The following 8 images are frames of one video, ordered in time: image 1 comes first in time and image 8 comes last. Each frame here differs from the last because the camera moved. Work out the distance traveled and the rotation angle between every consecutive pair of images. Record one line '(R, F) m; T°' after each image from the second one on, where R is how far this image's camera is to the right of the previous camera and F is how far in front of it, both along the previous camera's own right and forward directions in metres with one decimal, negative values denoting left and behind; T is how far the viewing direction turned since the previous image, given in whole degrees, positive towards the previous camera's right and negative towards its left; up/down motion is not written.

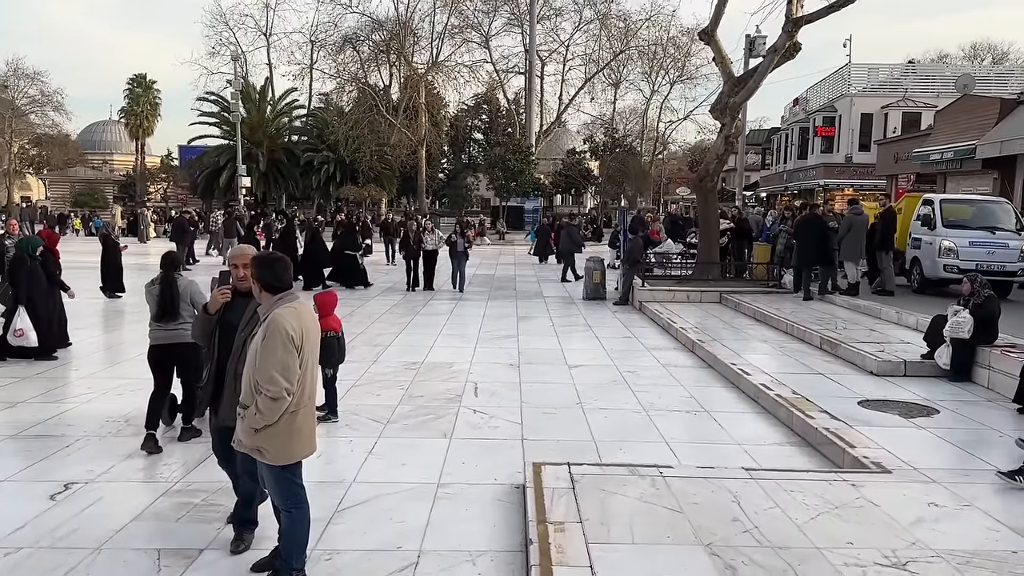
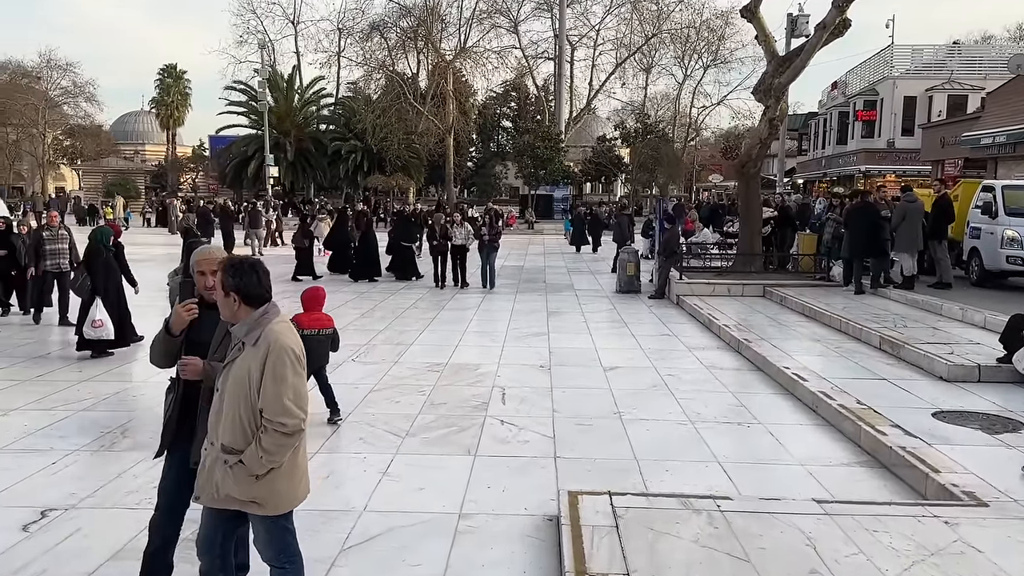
(0.0, +0.7) m; -2°
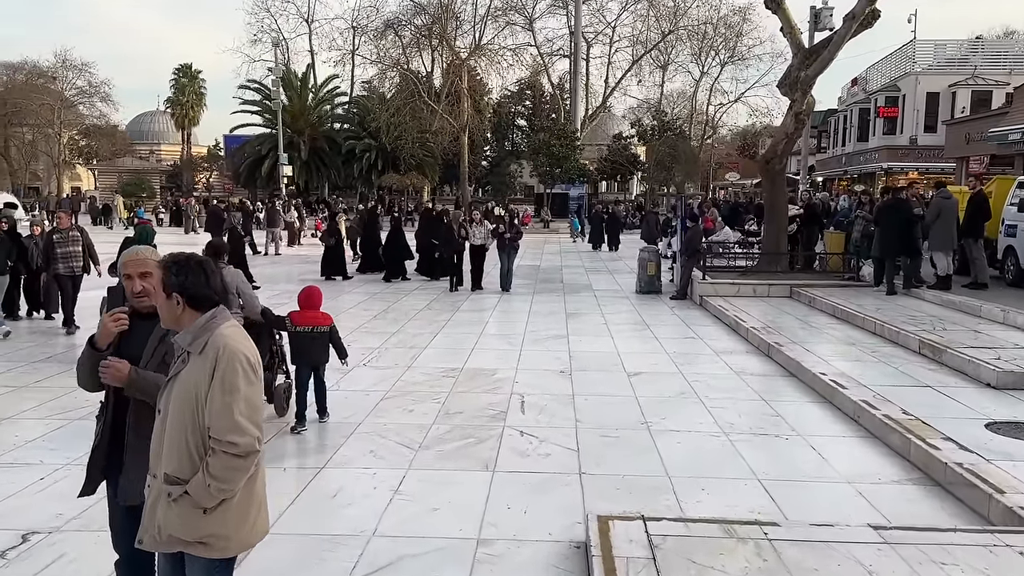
(0.0, +0.4) m; -1°
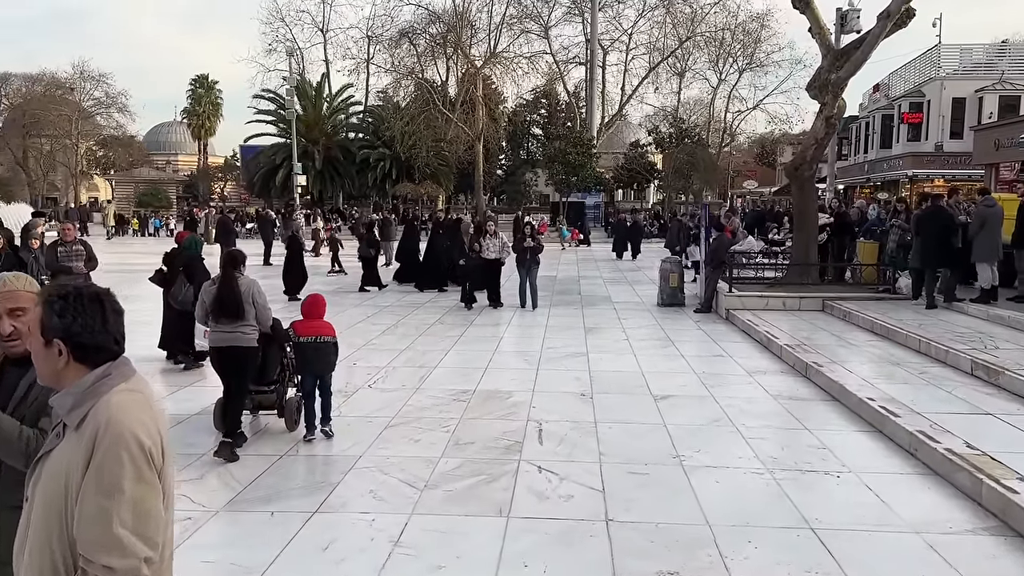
(0.0, +0.6) m; -1°
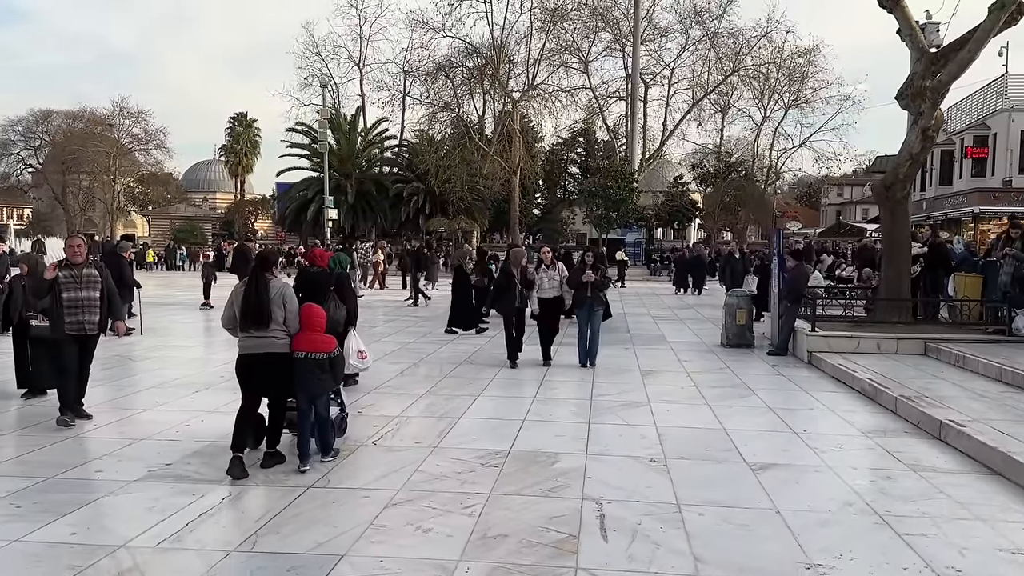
(-0.1, +1.8) m; -2°
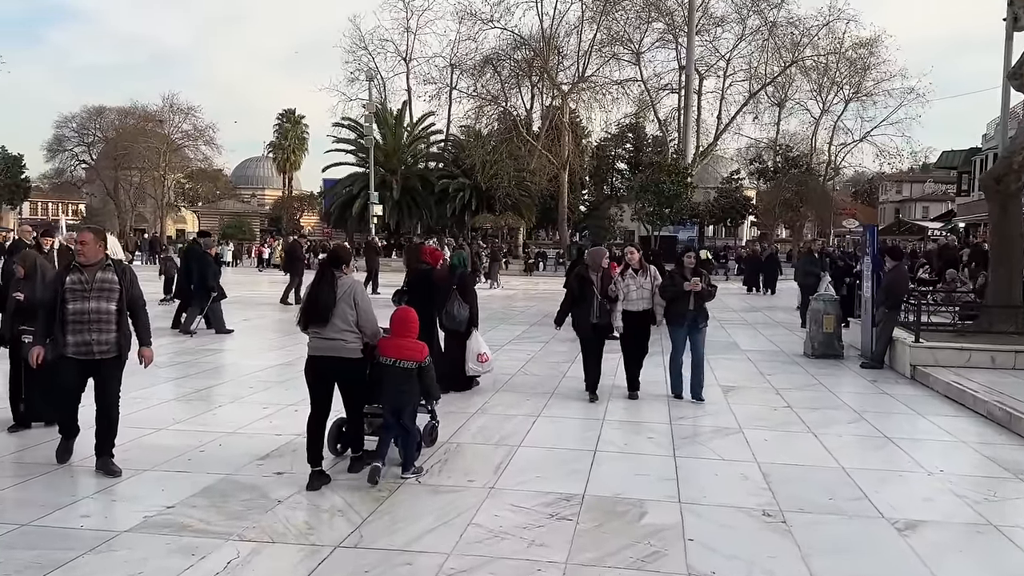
(-0.2, +1.1) m; -3°
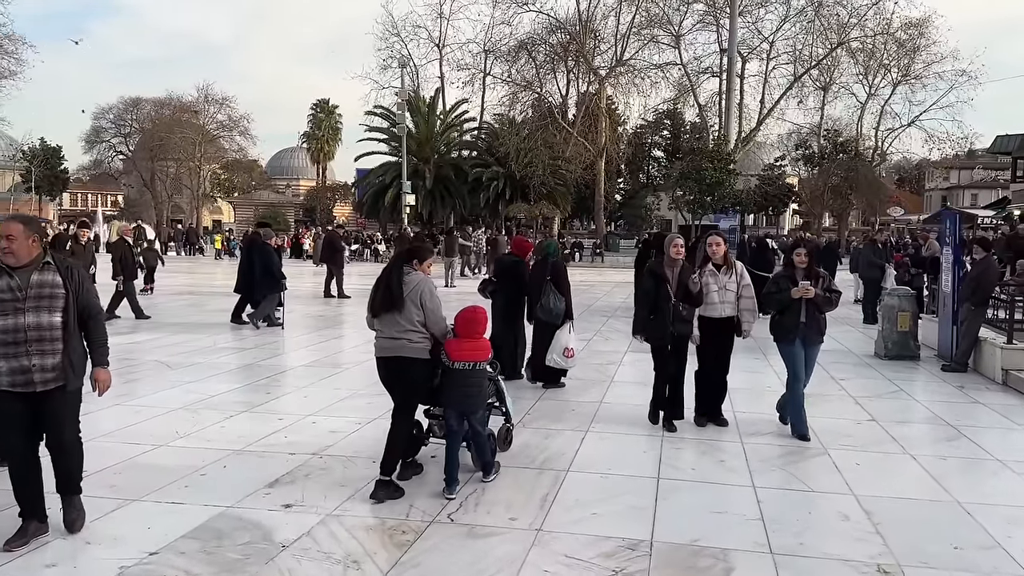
(-0.1, +0.8) m; -2°
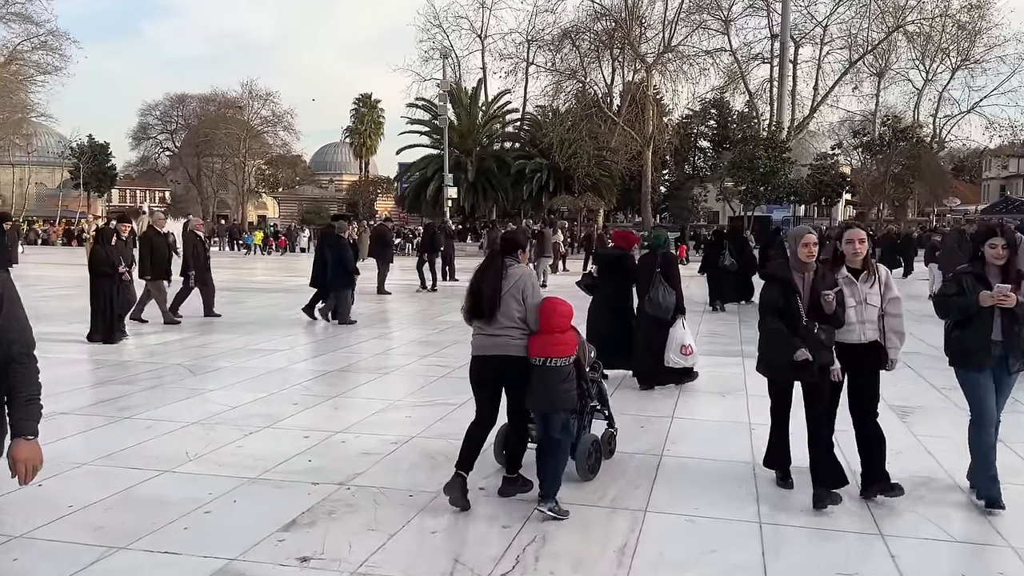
(-0.1, +0.9) m; -3°
